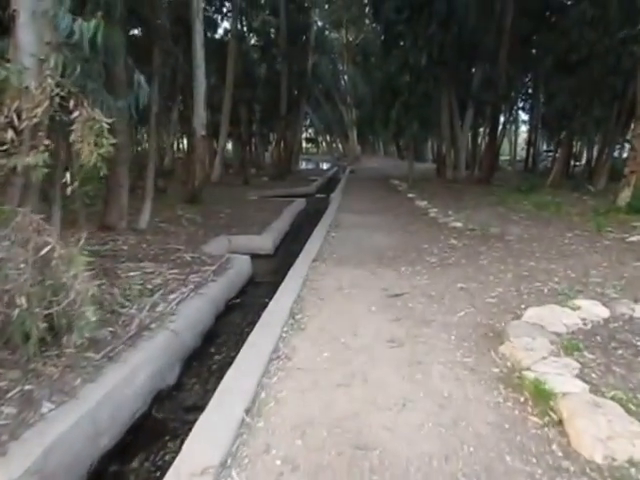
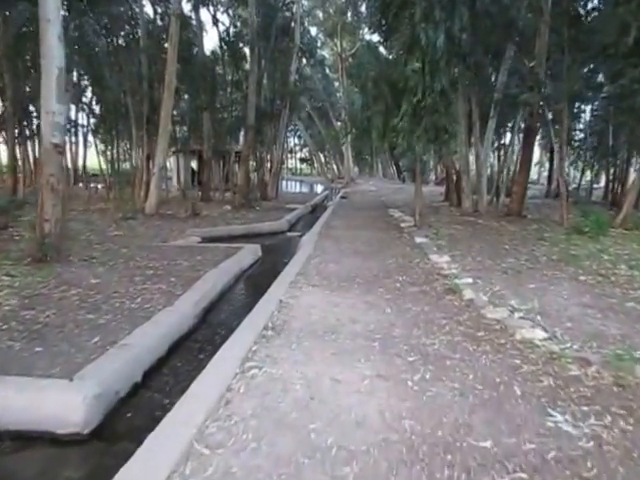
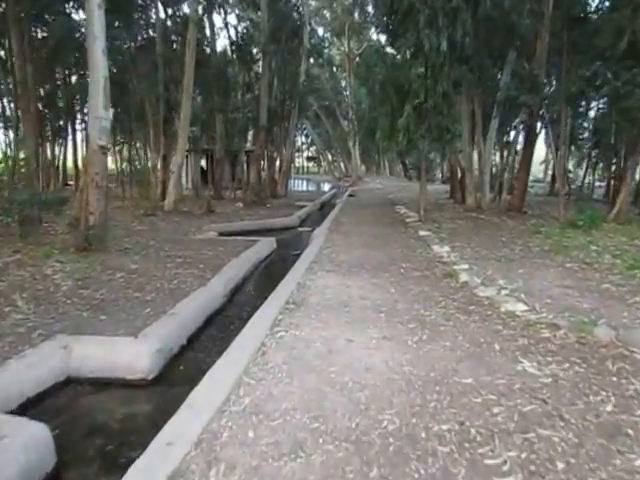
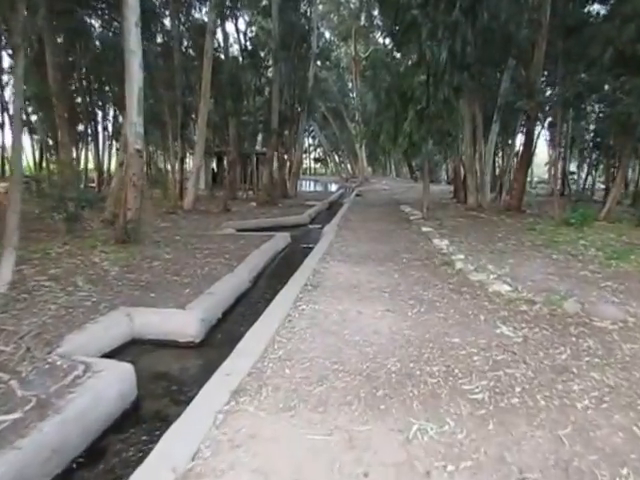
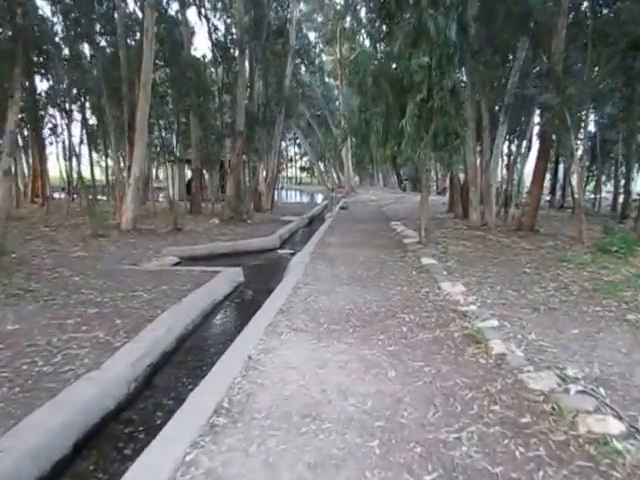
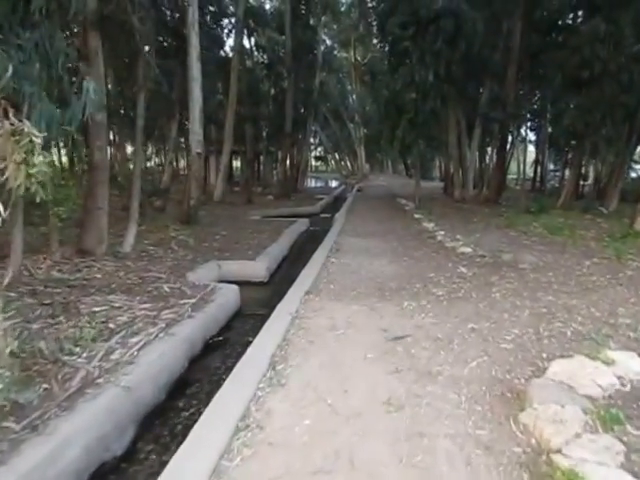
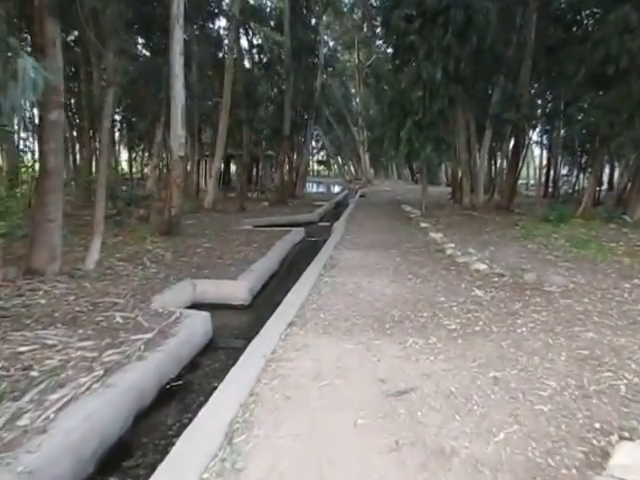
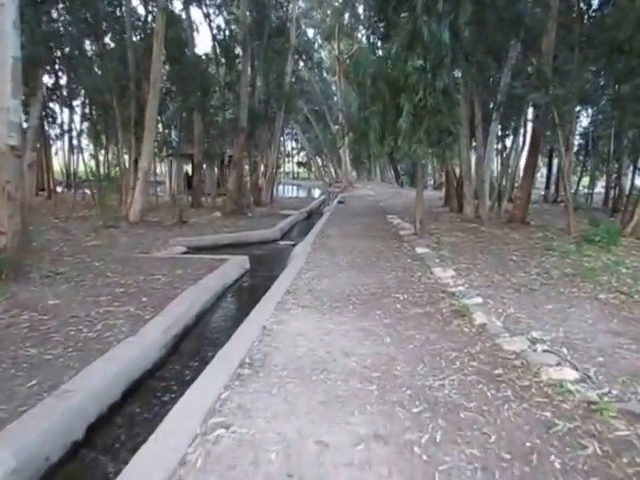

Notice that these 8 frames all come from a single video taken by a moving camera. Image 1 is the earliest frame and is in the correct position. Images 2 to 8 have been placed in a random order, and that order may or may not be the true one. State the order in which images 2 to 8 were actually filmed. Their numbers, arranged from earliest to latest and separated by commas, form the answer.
6, 7, 4, 3, 2, 8, 5
